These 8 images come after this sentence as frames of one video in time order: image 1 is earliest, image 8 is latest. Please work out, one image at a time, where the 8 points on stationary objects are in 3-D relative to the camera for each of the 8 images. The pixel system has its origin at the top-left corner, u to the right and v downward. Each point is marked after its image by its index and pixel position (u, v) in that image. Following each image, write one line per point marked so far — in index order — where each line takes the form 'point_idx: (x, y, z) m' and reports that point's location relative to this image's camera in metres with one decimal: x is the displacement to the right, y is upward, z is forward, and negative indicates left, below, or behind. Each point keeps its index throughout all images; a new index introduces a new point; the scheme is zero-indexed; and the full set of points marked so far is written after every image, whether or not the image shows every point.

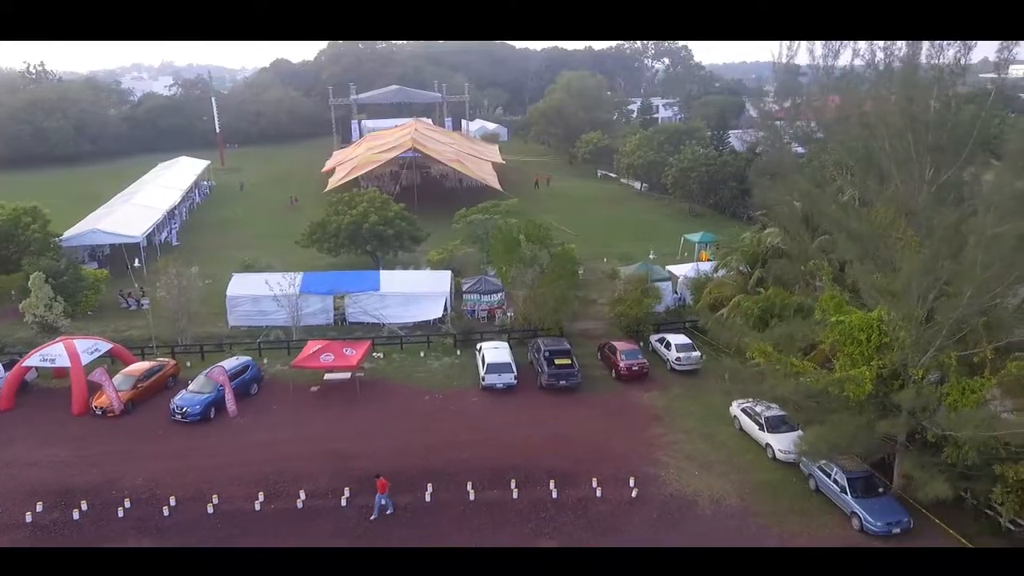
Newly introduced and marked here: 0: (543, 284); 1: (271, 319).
0: (+0.3, 0.0, +10.9) m
1: (-2.1, -0.3, +11.6) m
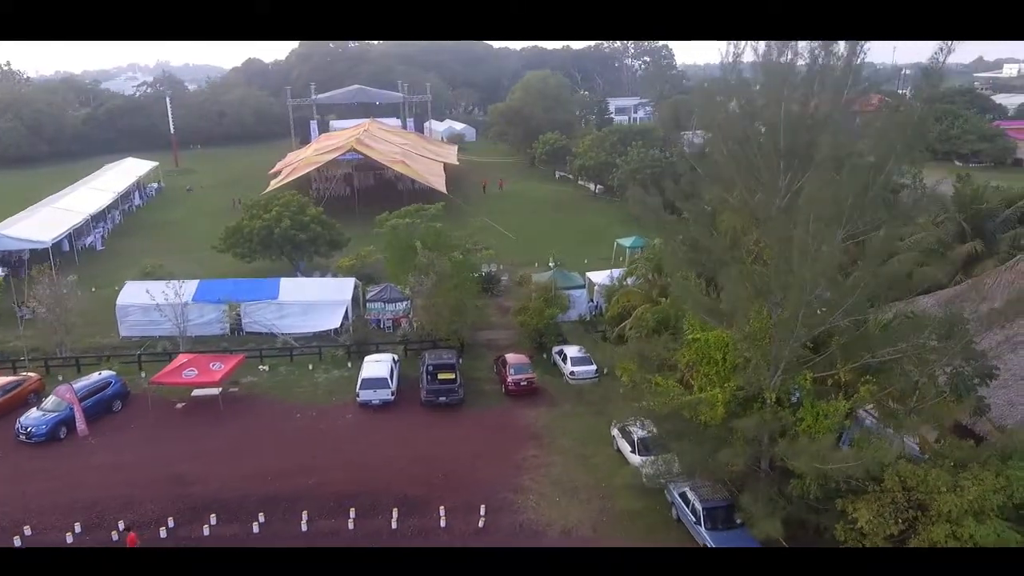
0: (-0.6, 0.0, +10.4) m
1: (-2.9, -0.3, +11.1) m
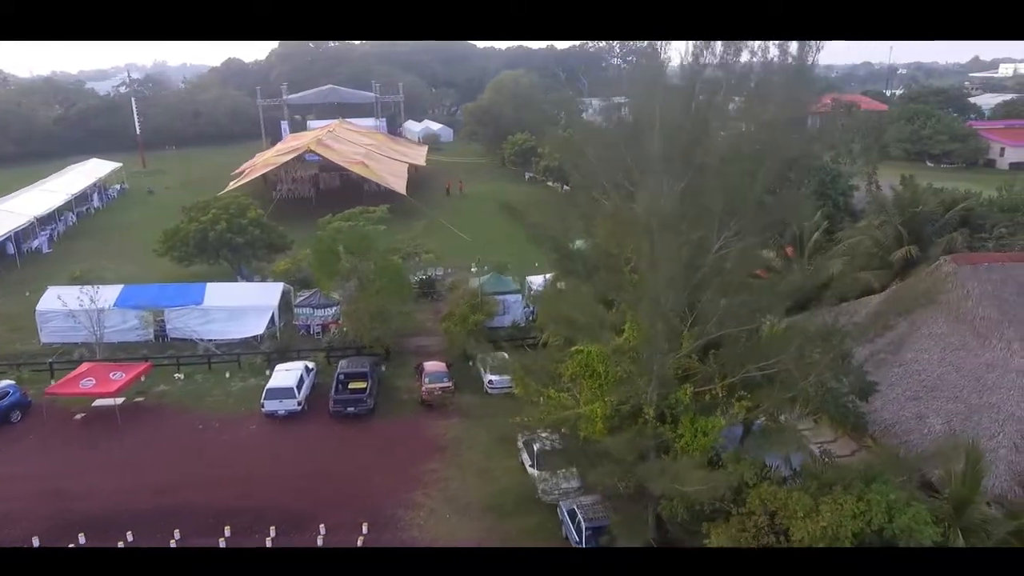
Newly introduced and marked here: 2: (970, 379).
0: (-1.1, -0.1, +10.1) m
1: (-3.5, -0.4, +10.9) m
2: (+2.3, -0.5, +6.9) m
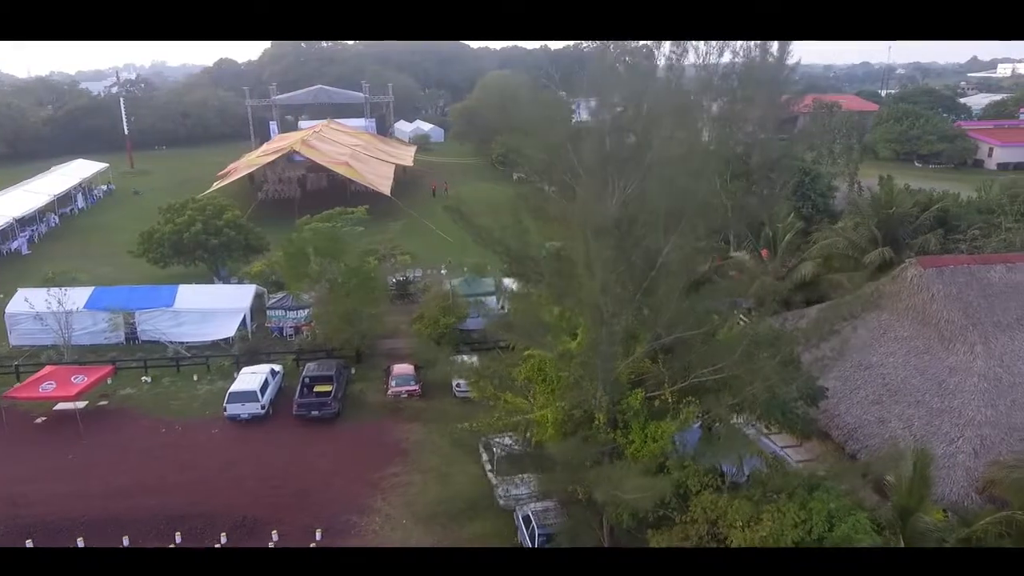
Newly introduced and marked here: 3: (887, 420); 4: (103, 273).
0: (-1.4, -0.1, +10.1) m
1: (-3.7, -0.4, +10.8) m
2: (+2.1, -0.5, +6.9) m
3: (+1.9, -0.7, +6.8) m
4: (-4.3, +0.2, +14.1) m
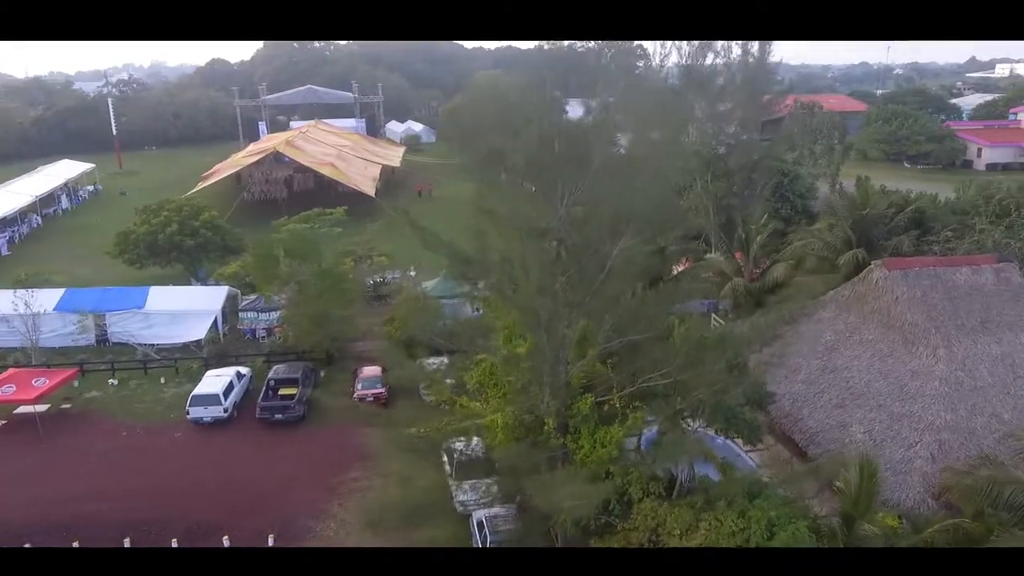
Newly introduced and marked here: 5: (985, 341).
0: (-1.6, -0.1, +10.0) m
1: (-3.9, -0.4, +10.7) m
2: (+1.9, -0.5, +6.8) m
3: (+1.7, -0.7, +6.7) m
4: (-4.5, +0.1, +14.0) m
5: (+2.4, -0.3, +6.9) m
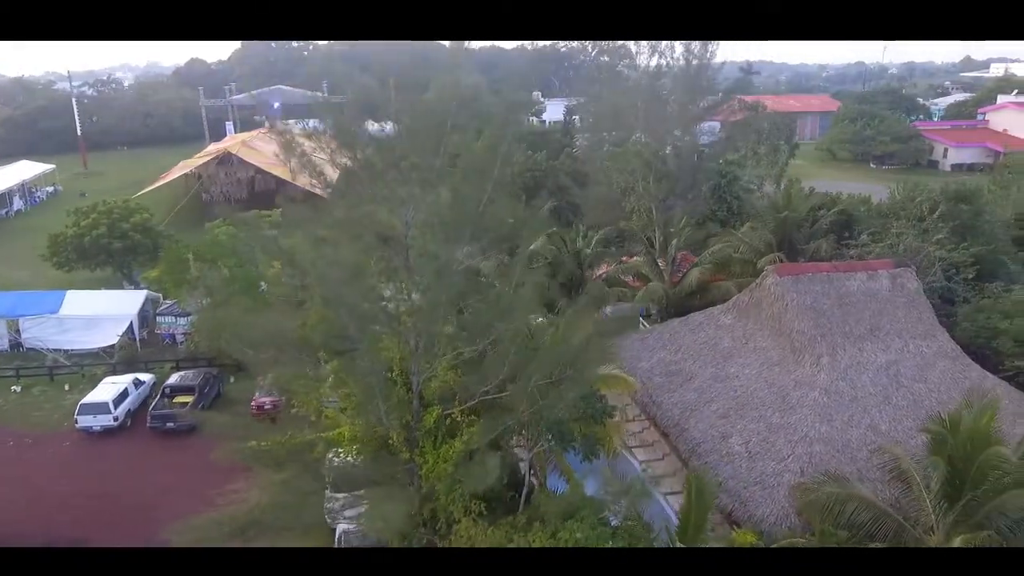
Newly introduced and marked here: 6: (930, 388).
0: (-2.2, -0.1, +9.8) m
1: (-4.5, -0.4, +10.5) m
2: (+1.3, -0.5, +6.6) m
3: (+1.0, -0.7, +6.5) m
4: (-5.1, +0.1, +13.8) m
5: (+1.8, -0.3, +6.7) m
6: (+2.0, -0.5, +6.4) m
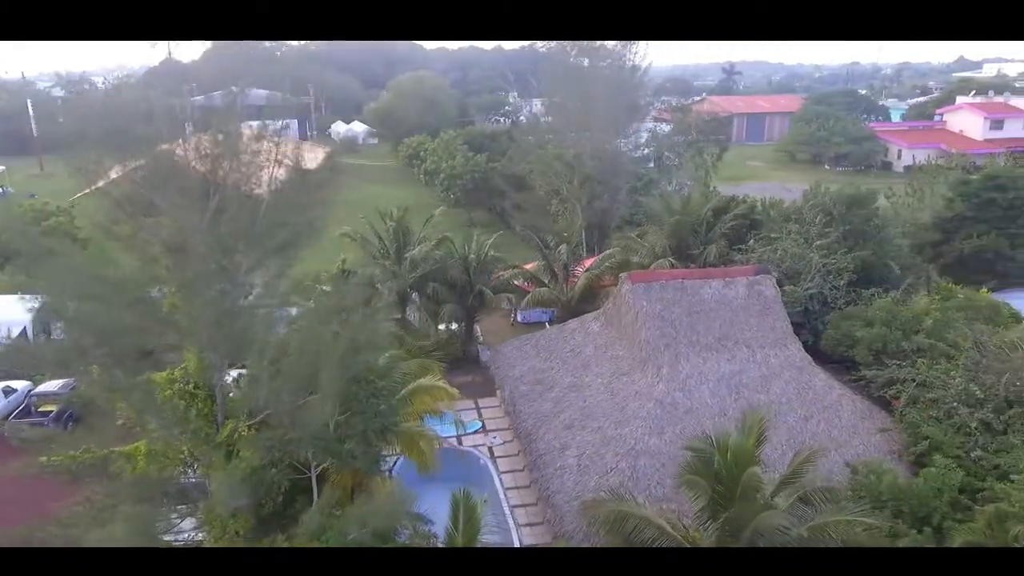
0: (-3.0, -0.2, +9.6) m
1: (-5.3, -0.5, +10.3) m
2: (+0.5, -0.6, +6.4) m
3: (+0.3, -0.7, +6.3) m
4: (-5.9, +0.1, +13.6) m
5: (+1.0, -0.3, +6.5) m
6: (+1.2, -0.5, +6.2) m
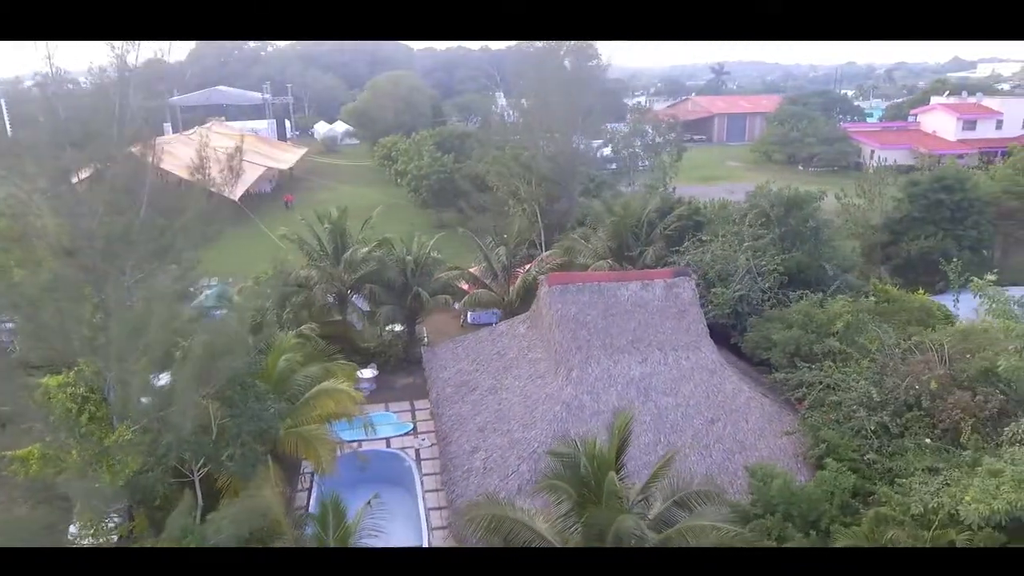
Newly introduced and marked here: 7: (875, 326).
0: (-3.4, -0.2, +9.6) m
1: (-5.7, -0.5, +10.3) m
2: (+0.1, -0.6, +6.4) m
3: (-0.2, -0.7, +6.3) m
4: (-6.3, 0.0, +13.6) m
5: (+0.6, -0.4, +6.5) m
6: (+0.8, -0.5, +6.2) m
7: (+1.8, -0.2, +6.6) m
